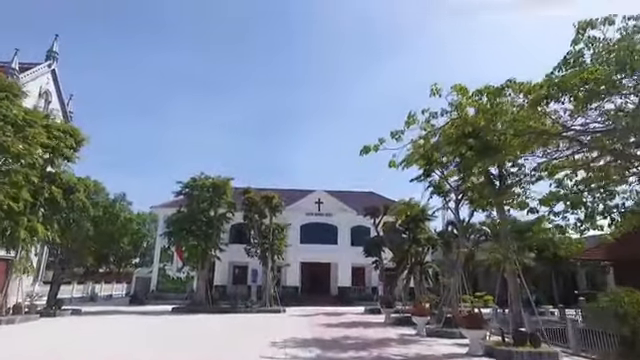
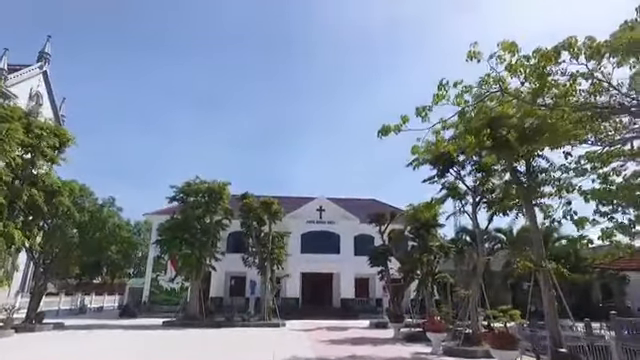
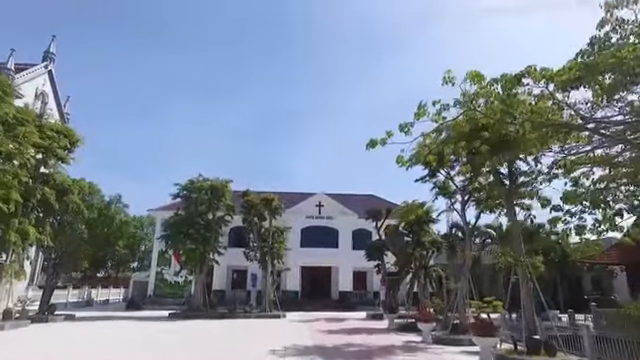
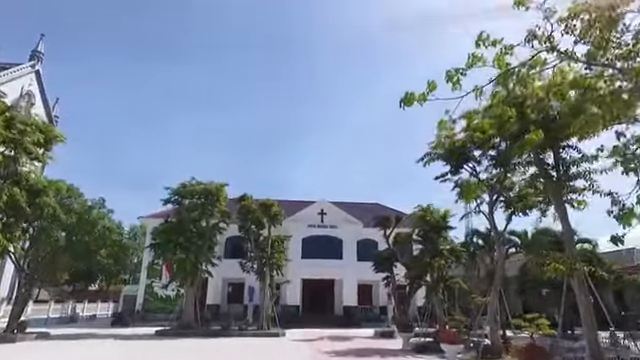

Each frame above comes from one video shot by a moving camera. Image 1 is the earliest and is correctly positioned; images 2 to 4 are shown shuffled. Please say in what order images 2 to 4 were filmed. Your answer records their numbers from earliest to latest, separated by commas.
3, 2, 4
